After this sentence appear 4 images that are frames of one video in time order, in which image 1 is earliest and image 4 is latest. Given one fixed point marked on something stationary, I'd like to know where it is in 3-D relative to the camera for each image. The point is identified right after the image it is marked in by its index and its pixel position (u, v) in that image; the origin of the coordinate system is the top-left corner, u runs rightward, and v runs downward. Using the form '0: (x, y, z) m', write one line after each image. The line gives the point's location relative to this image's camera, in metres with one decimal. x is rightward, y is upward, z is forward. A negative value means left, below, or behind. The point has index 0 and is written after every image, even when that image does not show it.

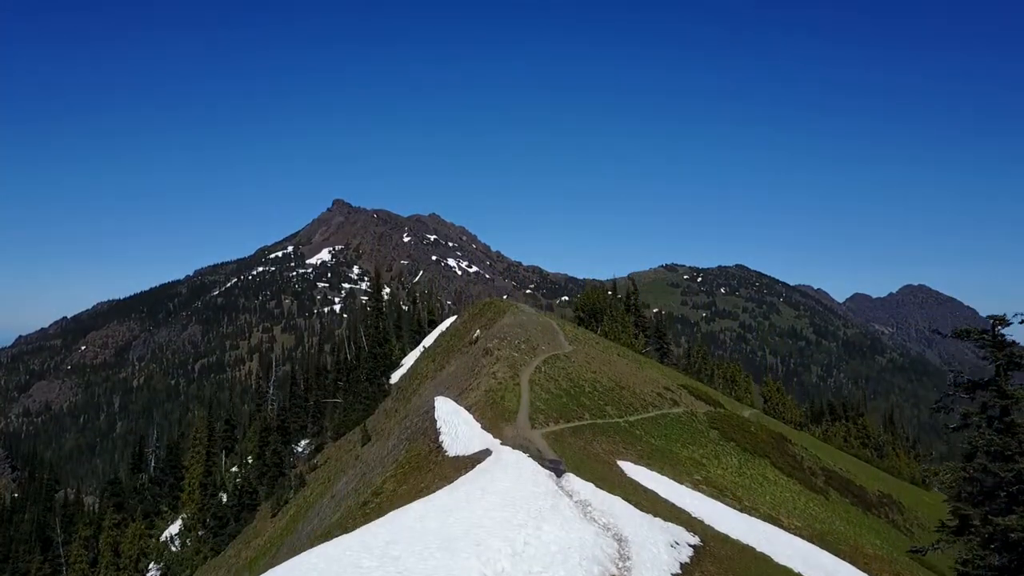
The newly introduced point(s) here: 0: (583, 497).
0: (+2.0, -5.9, +17.6) m
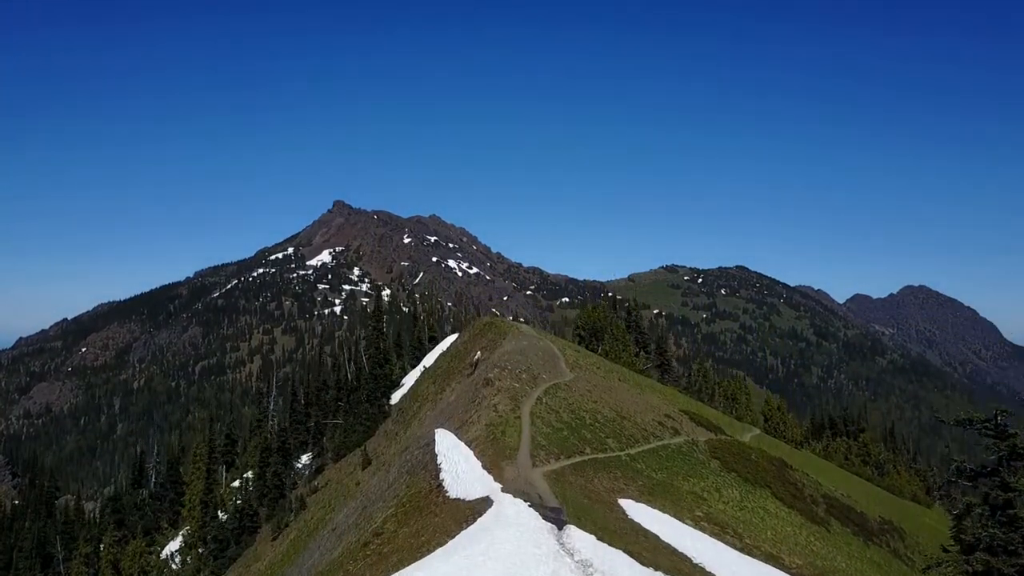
0: (+2.0, -7.5, +17.6) m
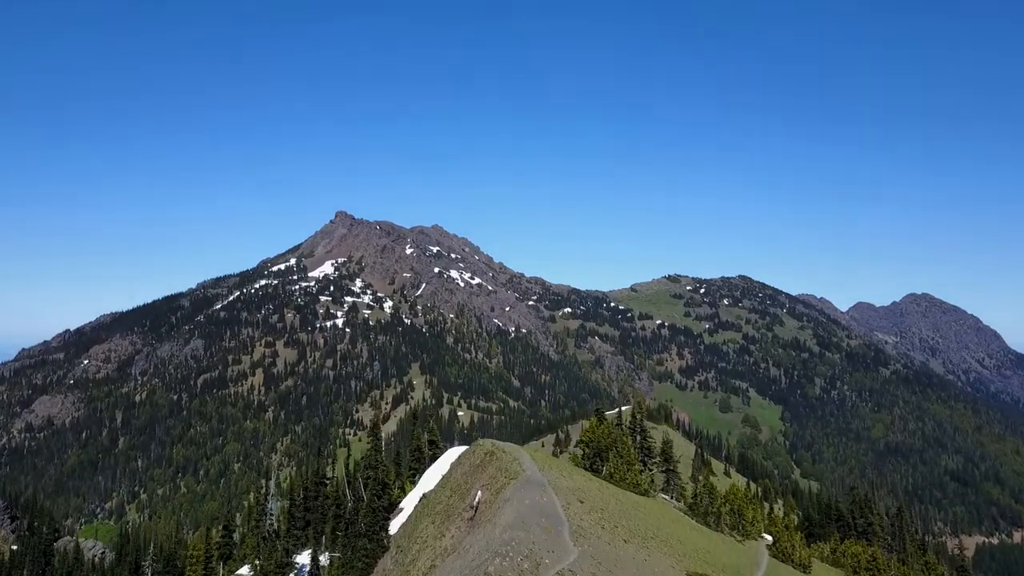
0: (+2.0, -17.2, +16.4) m
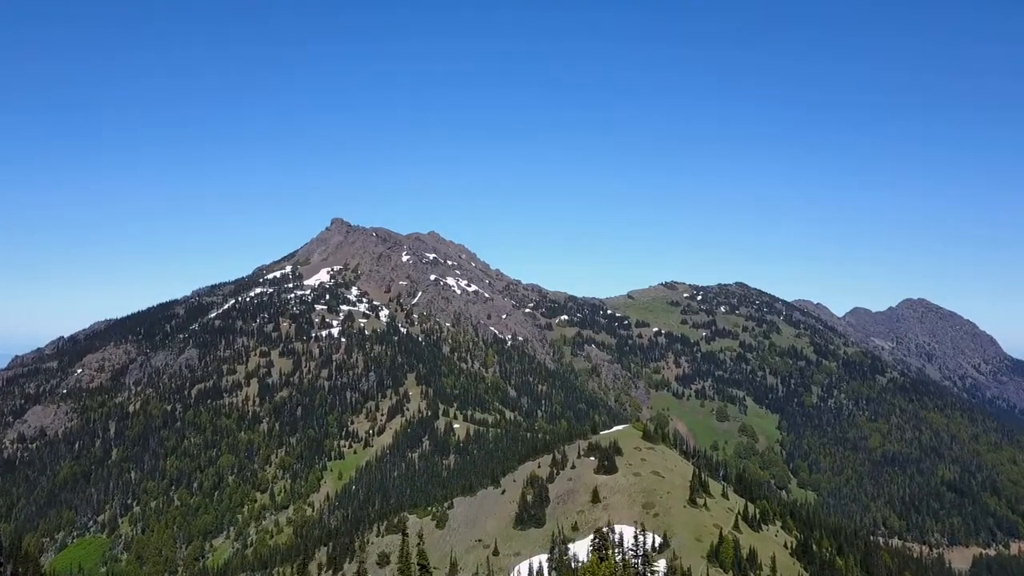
0: (+1.6, -27.6, +13.4) m
